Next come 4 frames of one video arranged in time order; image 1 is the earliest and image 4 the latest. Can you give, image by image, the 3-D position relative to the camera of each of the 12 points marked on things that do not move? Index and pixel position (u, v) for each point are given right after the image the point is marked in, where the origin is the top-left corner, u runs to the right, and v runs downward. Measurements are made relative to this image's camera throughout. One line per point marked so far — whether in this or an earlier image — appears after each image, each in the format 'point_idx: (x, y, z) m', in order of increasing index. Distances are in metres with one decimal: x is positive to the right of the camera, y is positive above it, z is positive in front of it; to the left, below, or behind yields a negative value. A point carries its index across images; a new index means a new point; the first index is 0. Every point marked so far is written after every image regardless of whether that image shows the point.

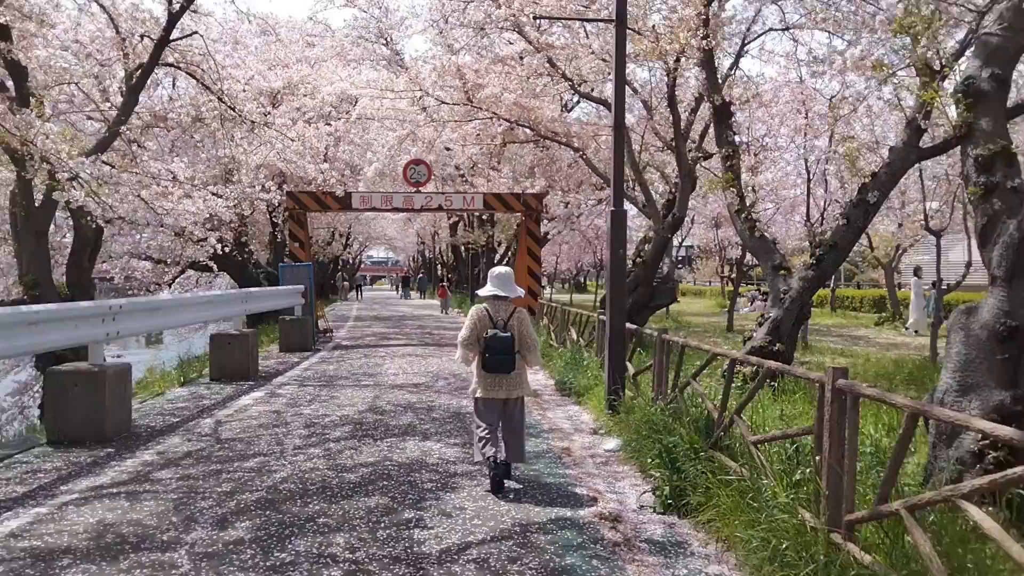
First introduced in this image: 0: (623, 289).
0: (+1.0, 0.0, +7.0) m
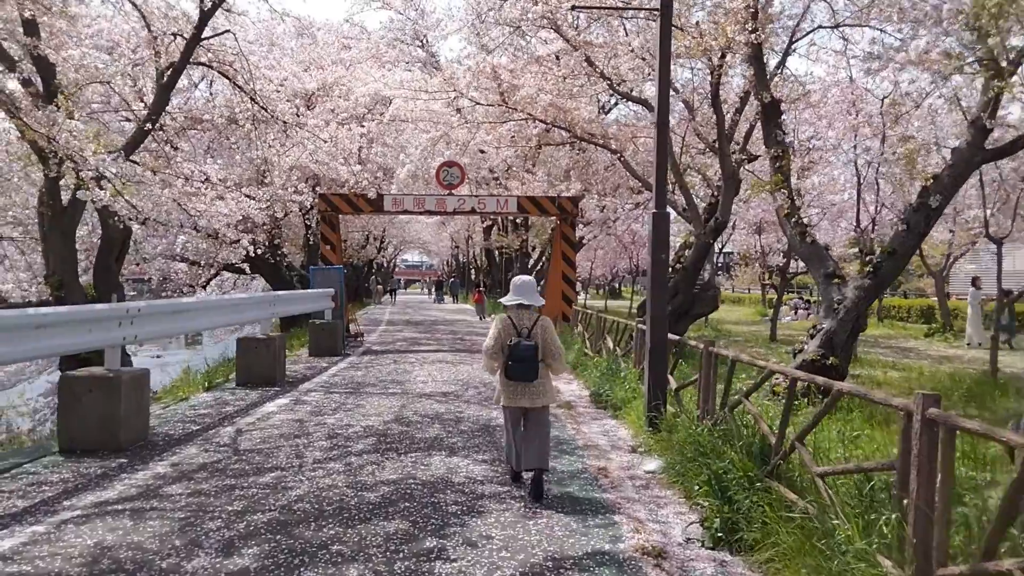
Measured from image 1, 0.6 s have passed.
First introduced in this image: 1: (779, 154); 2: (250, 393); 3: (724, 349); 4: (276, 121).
0: (+1.3, -0.1, +6.5) m
1: (+3.2, +1.6, +9.2) m
2: (-3.2, -1.3, +9.4) m
3: (+1.5, -0.4, +5.5) m
4: (-4.4, +3.1, +14.2) m
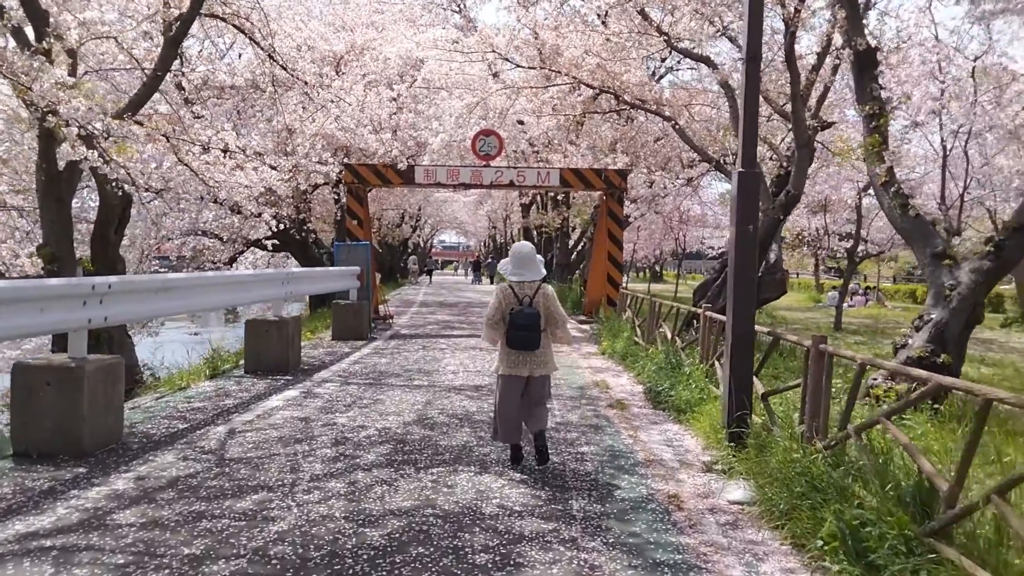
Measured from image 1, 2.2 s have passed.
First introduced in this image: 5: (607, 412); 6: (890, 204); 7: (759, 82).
0: (+1.6, +0.1, +5.2) m
1: (+3.7, +1.8, +7.8) m
2: (-2.7, -1.0, +8.3) m
3: (+1.8, -0.3, +4.2) m
4: (-3.6, +3.5, +13.0) m
5: (+0.9, -1.1, +7.0) m
6: (+3.7, +0.8, +7.6) m
7: (+1.7, +1.4, +5.3) m
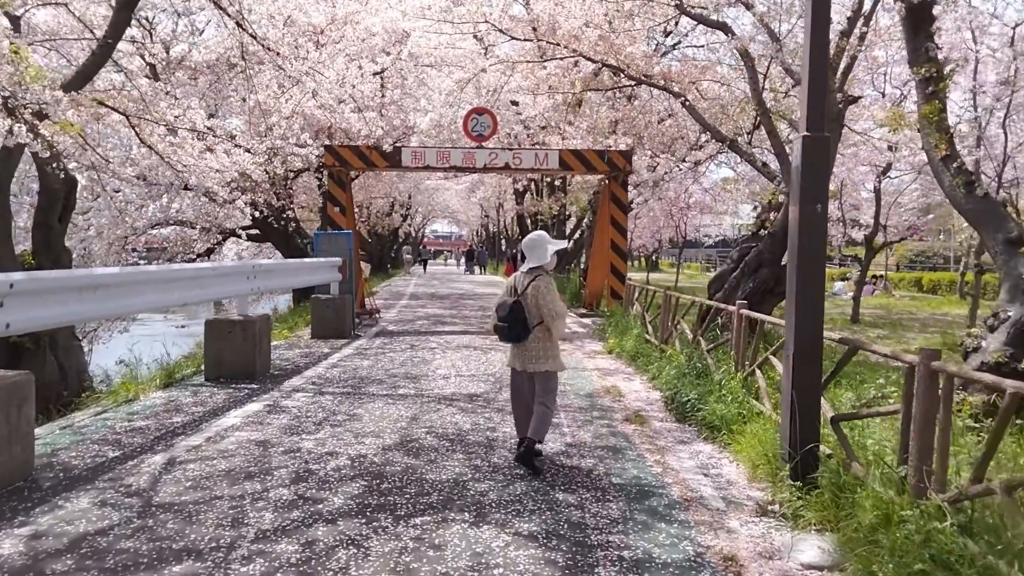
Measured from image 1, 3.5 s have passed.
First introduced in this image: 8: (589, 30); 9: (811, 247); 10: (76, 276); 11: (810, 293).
0: (+1.6, +0.1, +4.1) m
1: (+3.7, +1.8, +6.7) m
2: (-2.7, -1.0, +7.1) m
3: (+1.8, -0.3, +3.1) m
4: (-3.7, +3.6, +11.9) m
5: (+0.9, -1.1, +6.0) m
6: (+3.7, +0.9, +6.5) m
7: (+1.7, +1.4, +4.2) m
8: (+1.2, +4.2, +12.3) m
9: (+1.6, +0.2, +4.1) m
10: (-2.9, +0.1, +5.2) m
11: (+1.6, 0.0, +4.1) m
